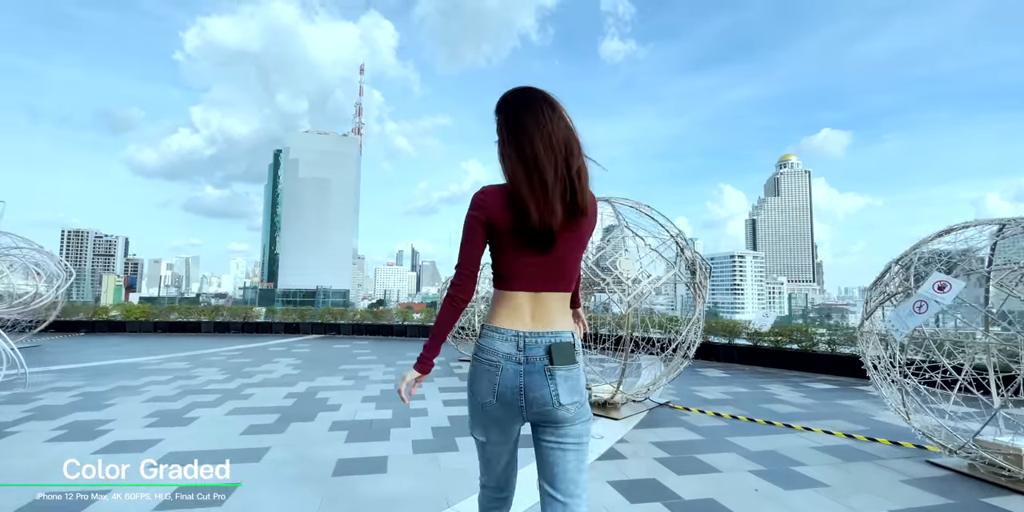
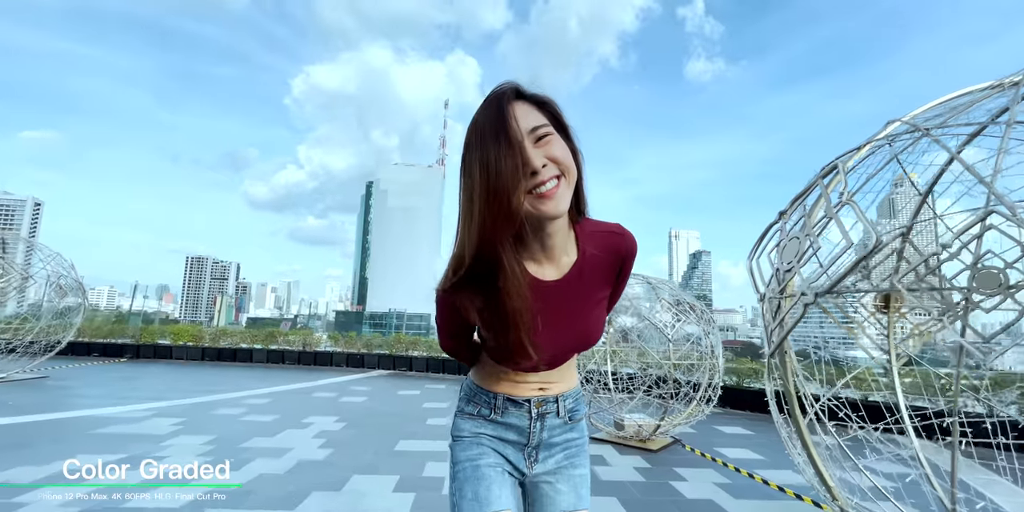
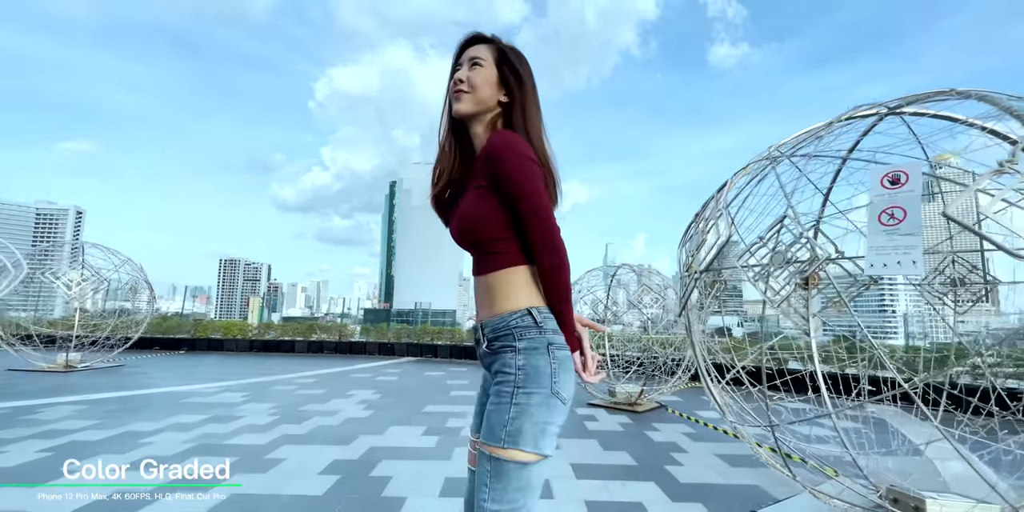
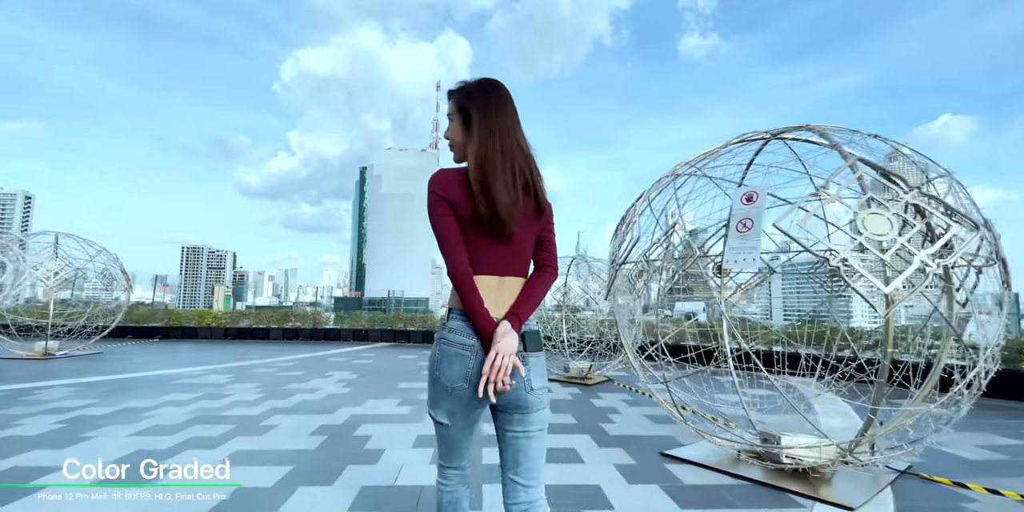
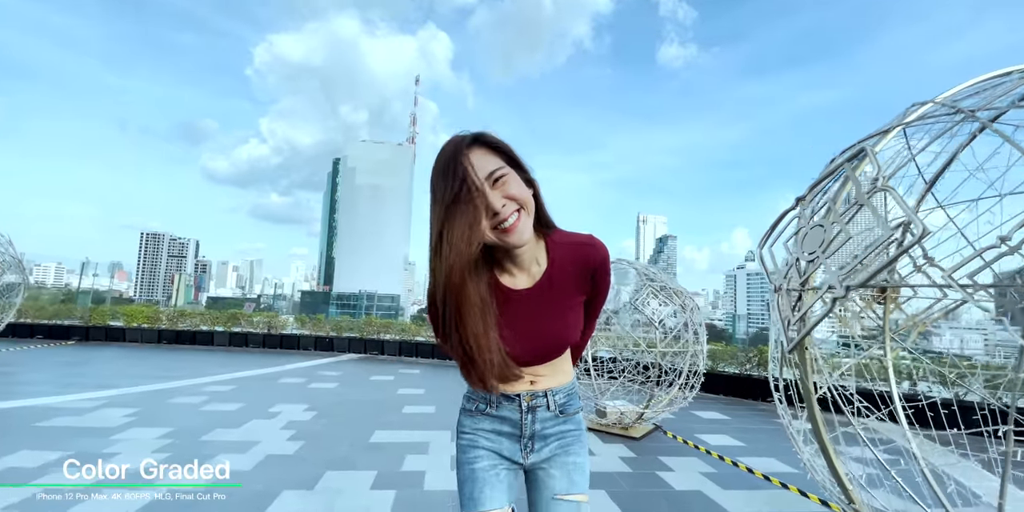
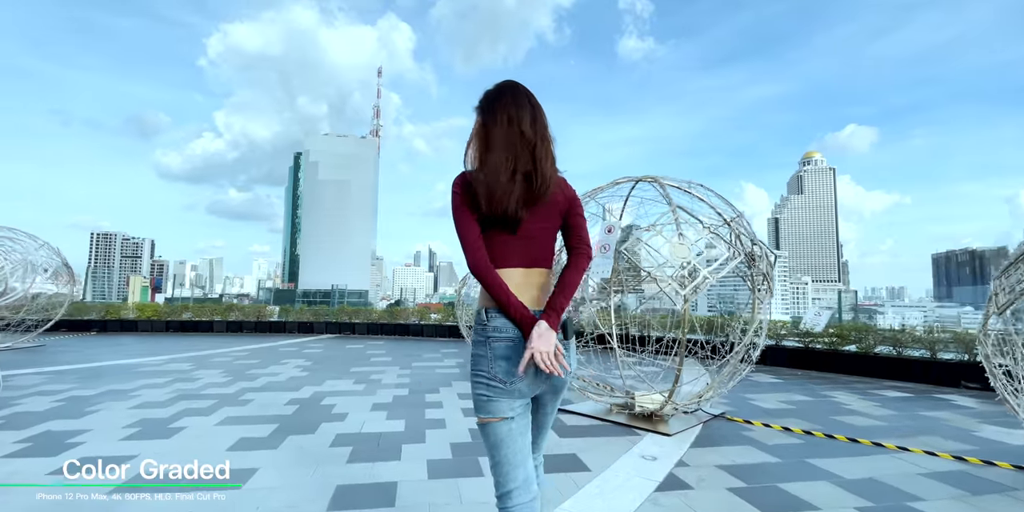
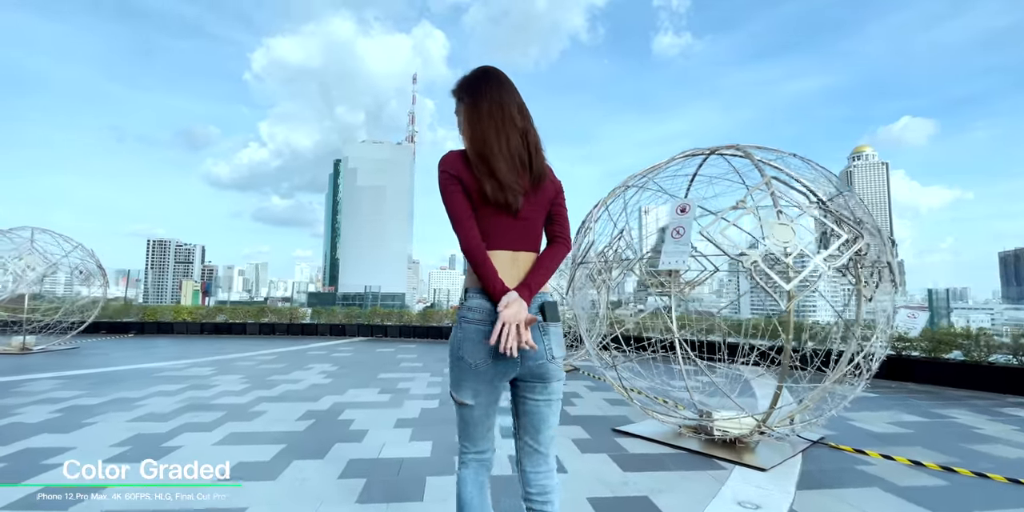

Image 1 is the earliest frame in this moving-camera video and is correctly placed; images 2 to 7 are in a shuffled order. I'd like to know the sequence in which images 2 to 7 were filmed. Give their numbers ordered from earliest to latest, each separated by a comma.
6, 7, 4, 3, 2, 5
